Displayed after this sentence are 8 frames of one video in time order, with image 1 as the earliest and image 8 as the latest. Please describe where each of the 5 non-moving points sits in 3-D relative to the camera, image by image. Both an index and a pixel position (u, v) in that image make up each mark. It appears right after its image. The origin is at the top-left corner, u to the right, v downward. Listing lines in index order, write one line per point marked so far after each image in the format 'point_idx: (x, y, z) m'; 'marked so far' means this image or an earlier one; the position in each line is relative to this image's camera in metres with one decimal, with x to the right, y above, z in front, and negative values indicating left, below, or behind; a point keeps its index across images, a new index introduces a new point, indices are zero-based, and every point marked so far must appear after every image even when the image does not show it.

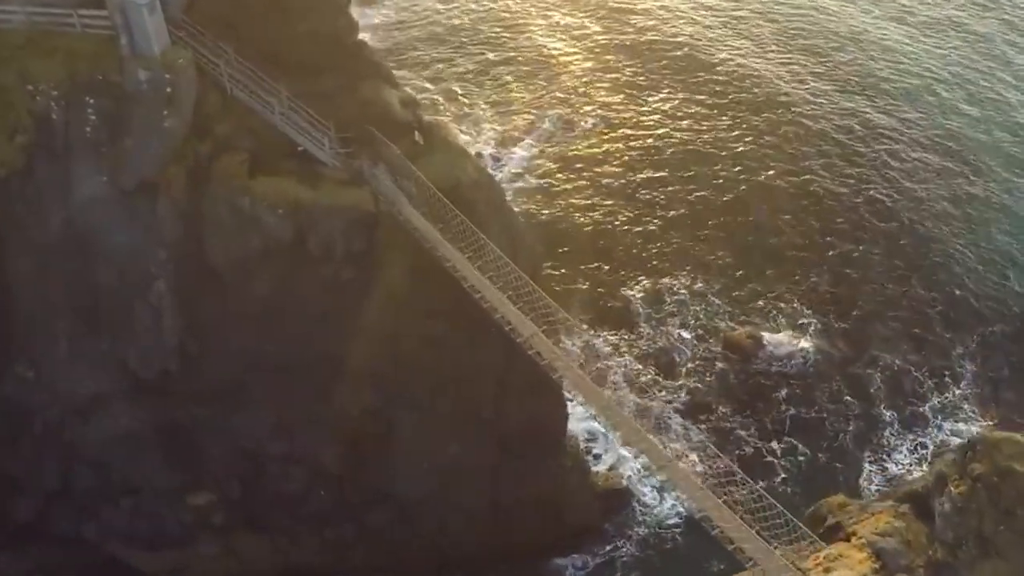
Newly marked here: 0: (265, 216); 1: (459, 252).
0: (-4.0, +1.2, +17.6) m
1: (-0.9, +0.5, +17.5) m
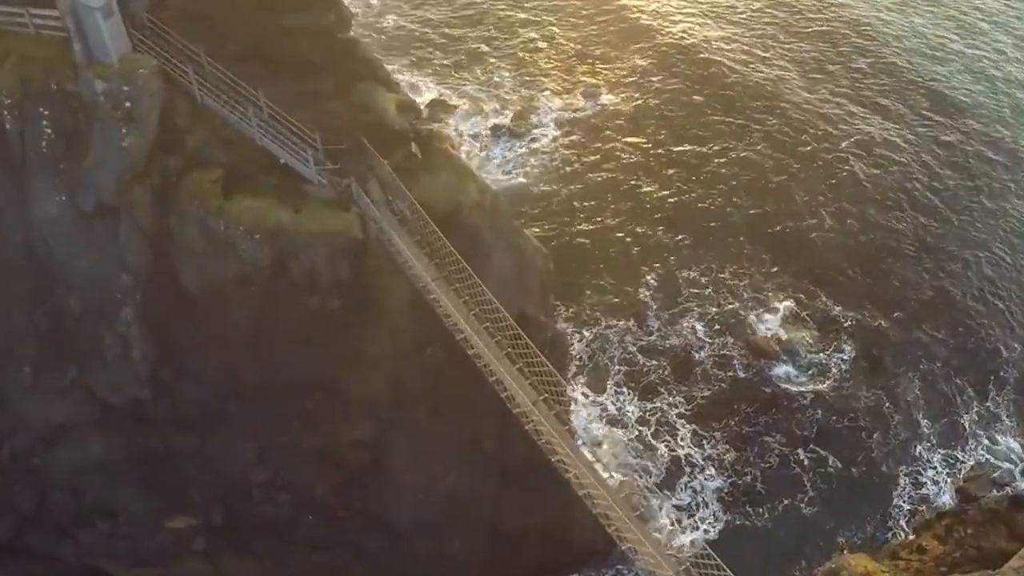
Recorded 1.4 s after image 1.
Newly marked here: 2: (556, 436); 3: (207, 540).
0: (-4.0, +0.7, +15.9) m
1: (-0.9, -0.1, +15.7) m
2: (+0.2, -2.2, +14.4) m
3: (-5.3, -4.3, +18.7) m
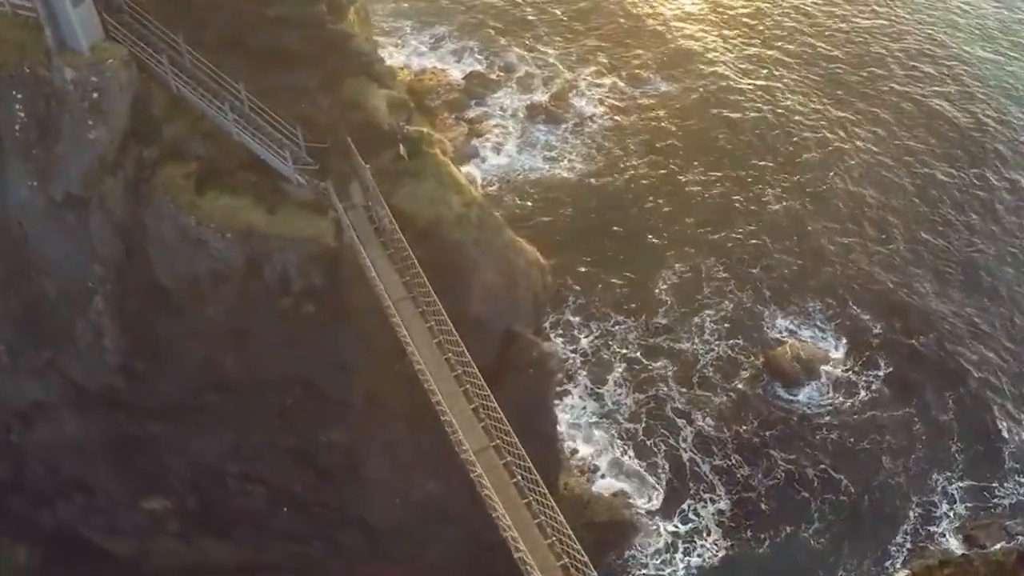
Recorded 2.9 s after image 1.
0: (-4.3, +0.7, +15.4) m
1: (-1.3, -0.4, +15.0) m
2: (-0.4, -2.7, +13.8) m
3: (-5.8, -4.1, +18.6) m
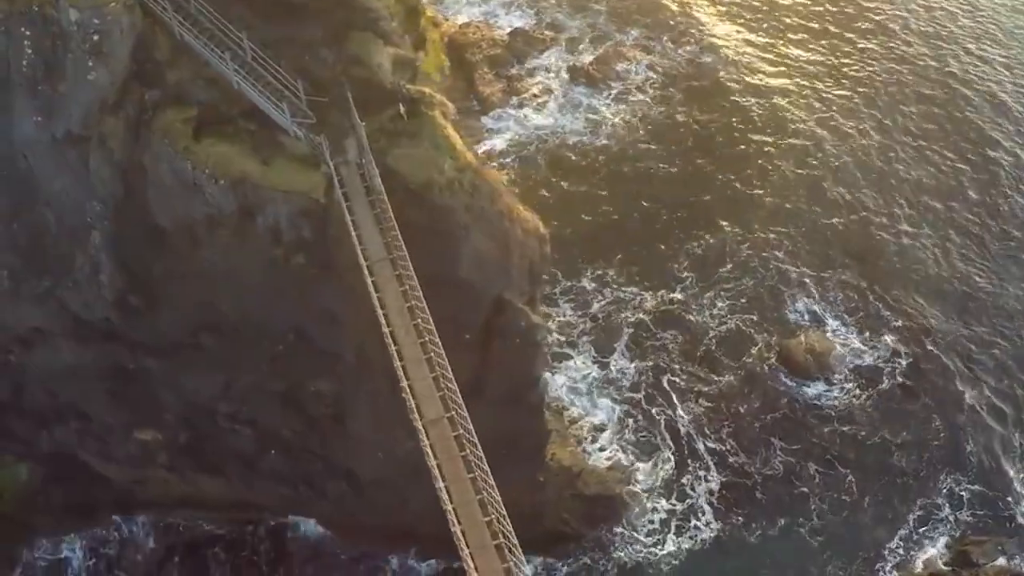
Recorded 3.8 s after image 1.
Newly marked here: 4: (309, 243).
0: (-4.5, +1.5, +15.6) m
1: (-1.6, +0.1, +15.1) m
2: (-1.0, -2.3, +13.9) m
3: (-6.1, -3.0, +19.1) m
4: (-3.0, +0.7, +16.2) m
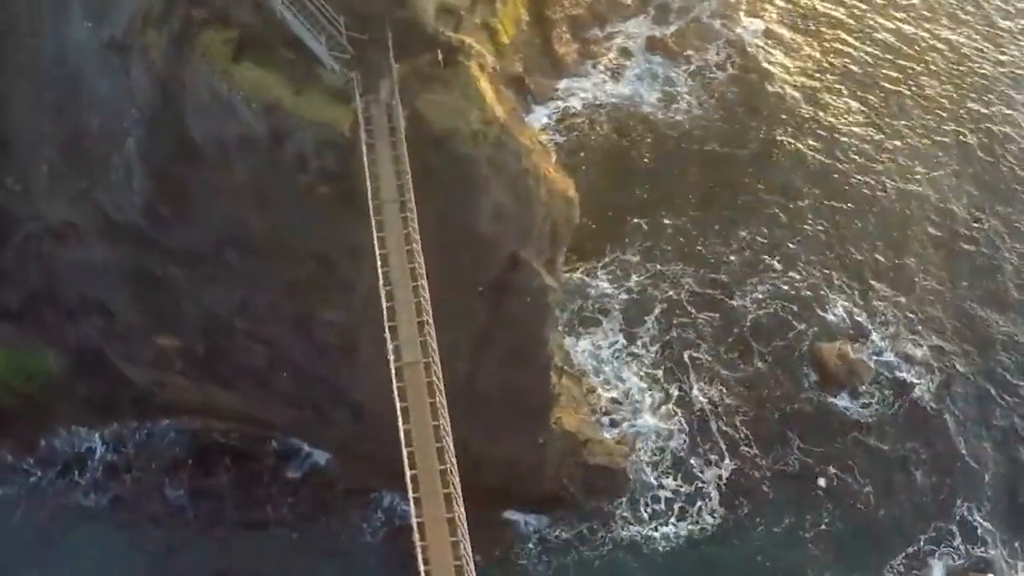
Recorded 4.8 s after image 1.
0: (-4.1, +2.7, +15.9) m
1: (-1.5, +0.9, +15.2) m
2: (-1.3, -1.6, +14.1) m
3: (-6.0, -1.4, +19.8) m
4: (-2.7, +1.7, +16.4) m
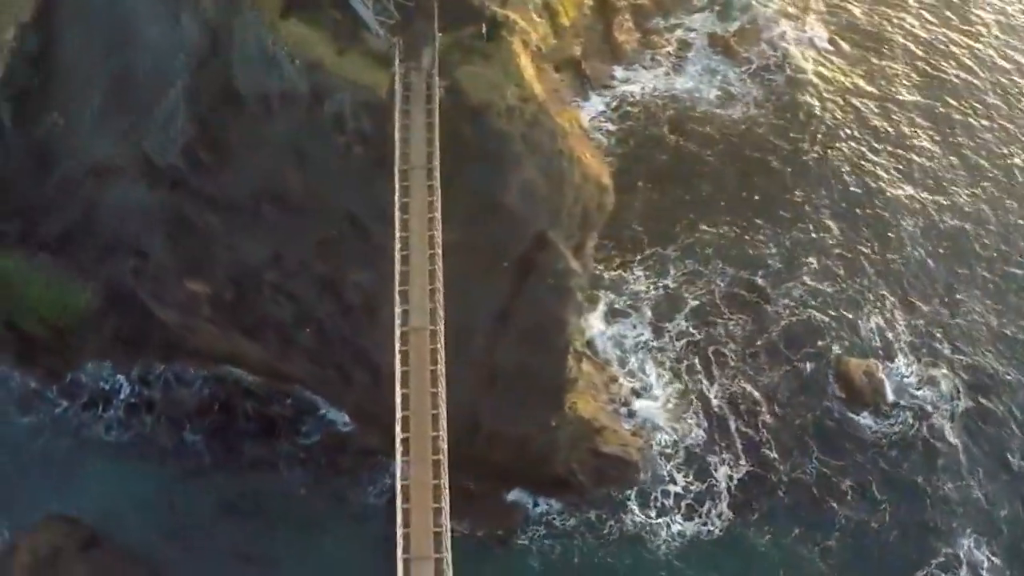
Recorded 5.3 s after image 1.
0: (-3.5, +3.4, +16.2) m
1: (-1.2, +1.4, +15.3) m
2: (-1.3, -1.1, +14.2) m
3: (-5.5, -0.5, +20.2) m
4: (-2.2, +2.3, +16.6) m
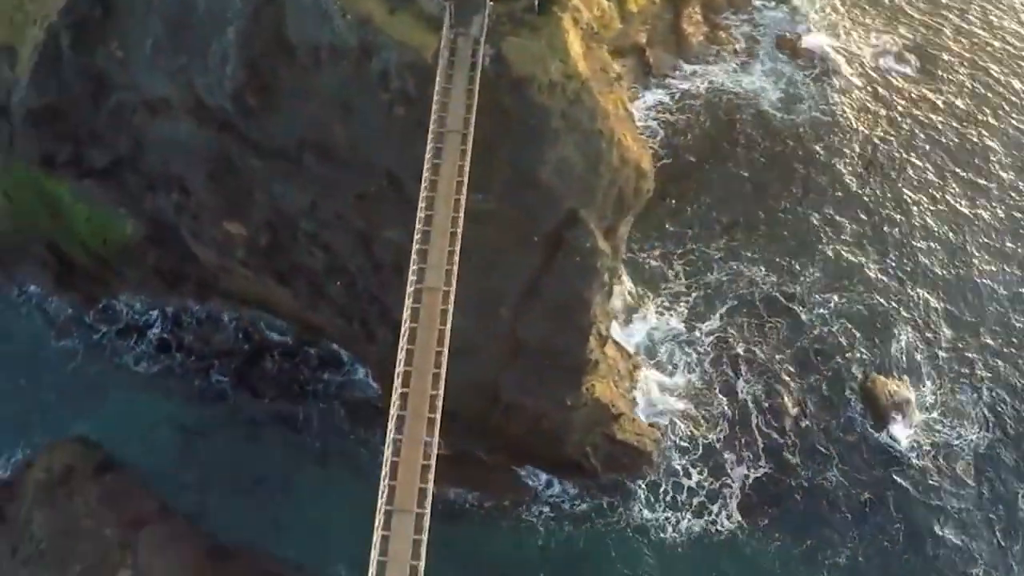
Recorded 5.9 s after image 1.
0: (-2.7, +4.1, +16.4) m
1: (-0.7, +1.9, +15.4) m
2: (-1.2, -0.6, +14.4) m
3: (-5.0, +0.6, +20.5) m
4: (-1.5, +2.9, +16.7) m
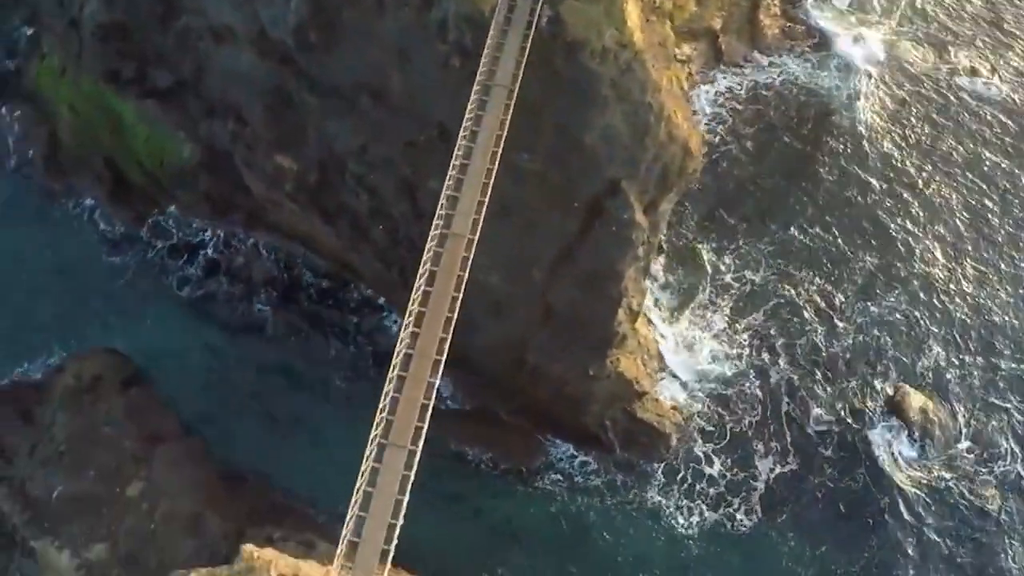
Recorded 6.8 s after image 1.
0: (-1.8, +5.0, +16.5) m
1: (-0.1, +2.5, +15.5) m
2: (-0.9, +0.1, +14.5) m
3: (-4.1, +1.8, +20.9) m
4: (-0.7, +3.7, +16.8) m
